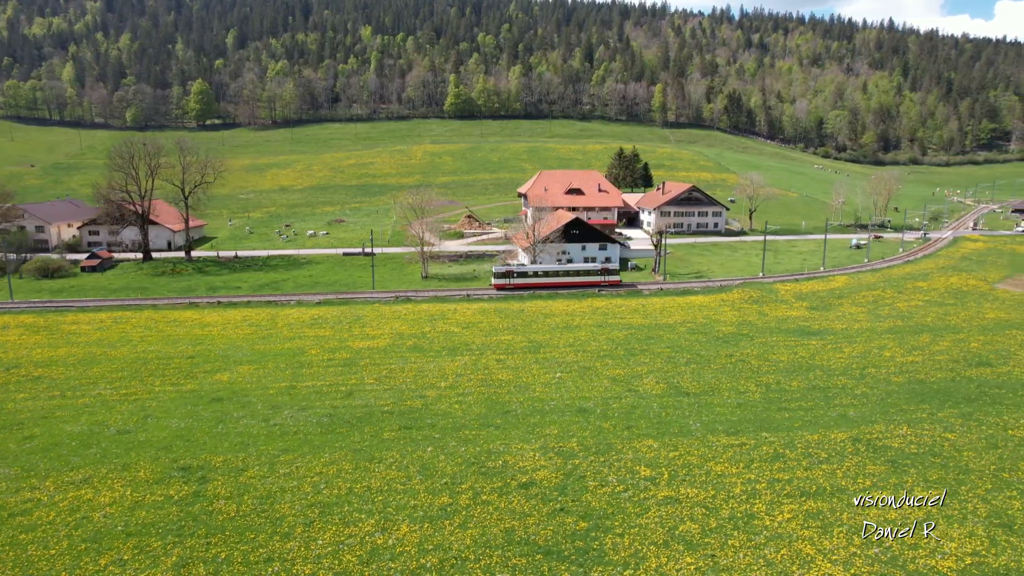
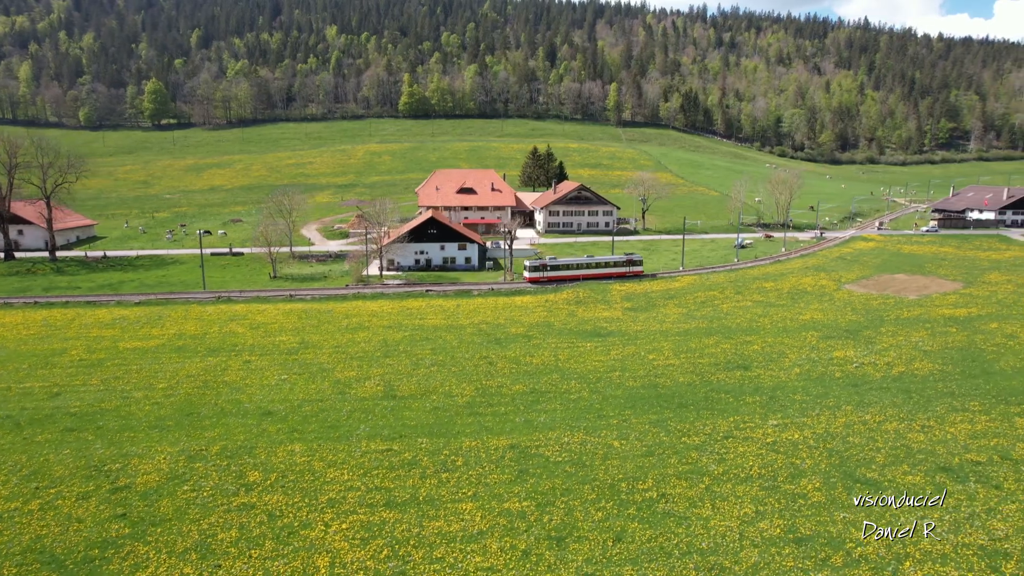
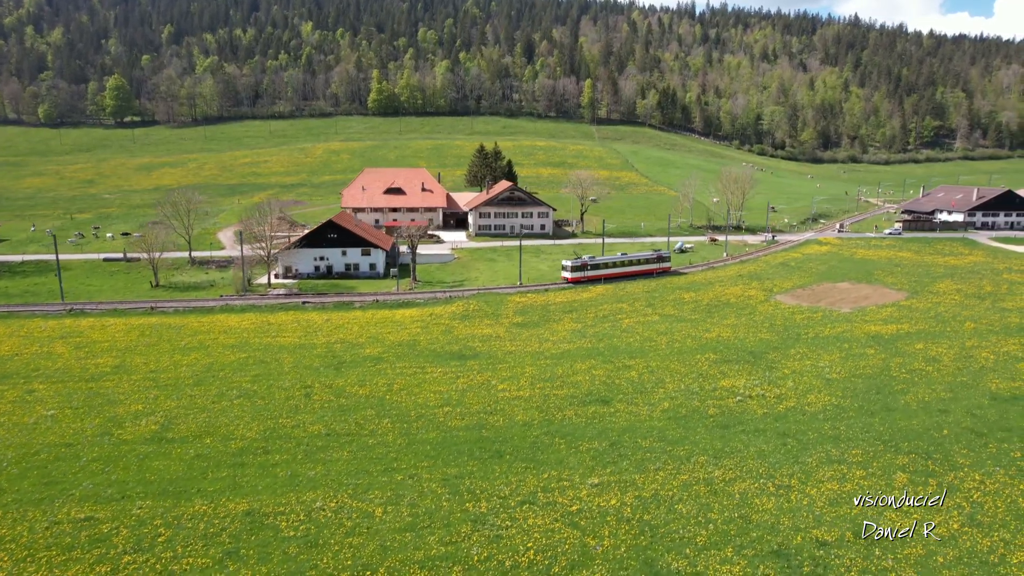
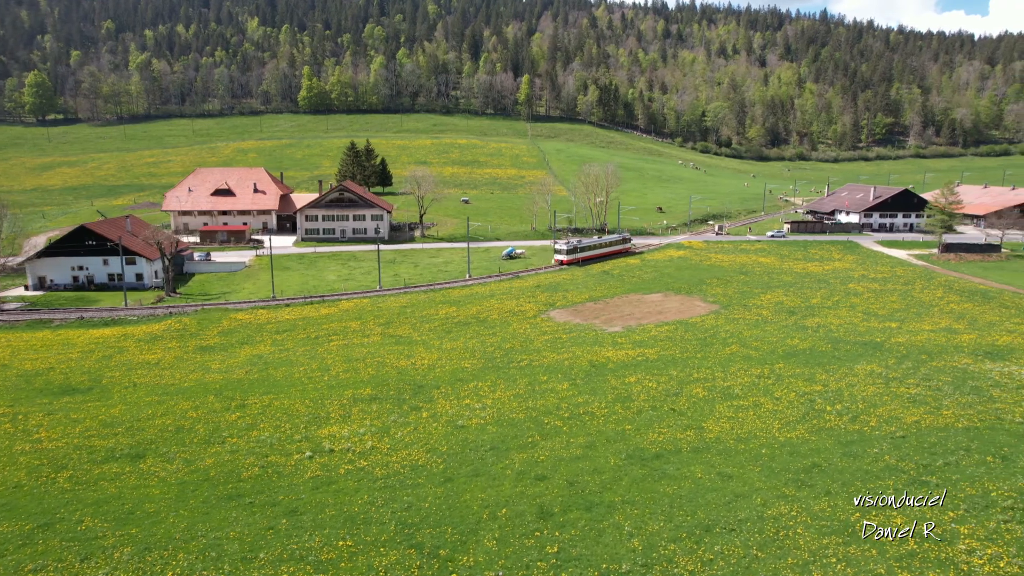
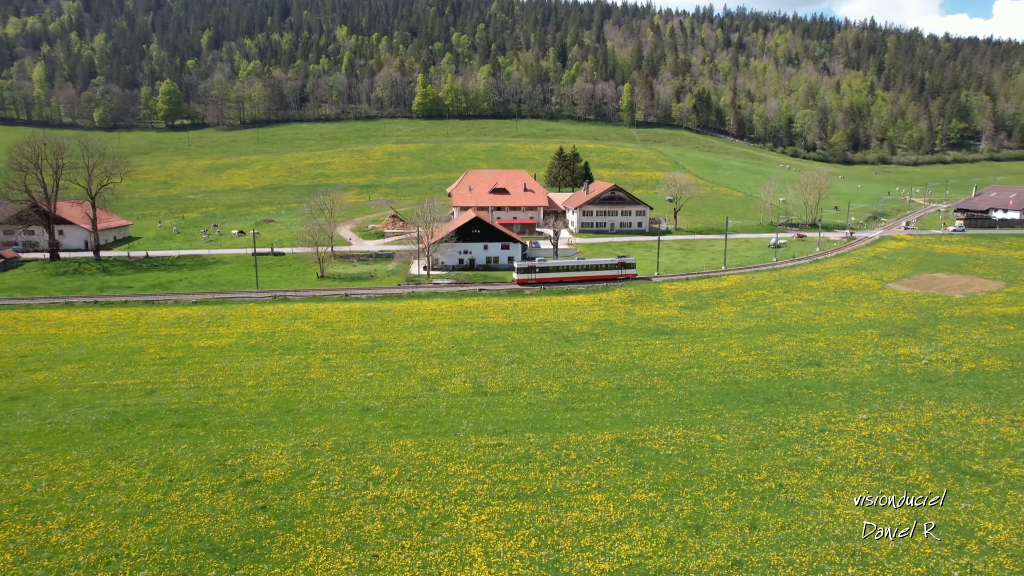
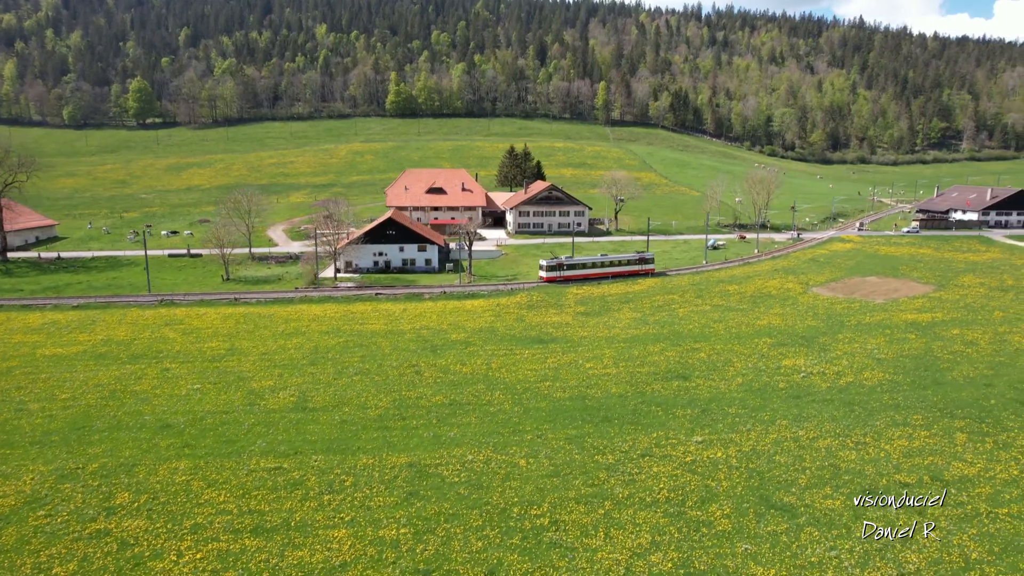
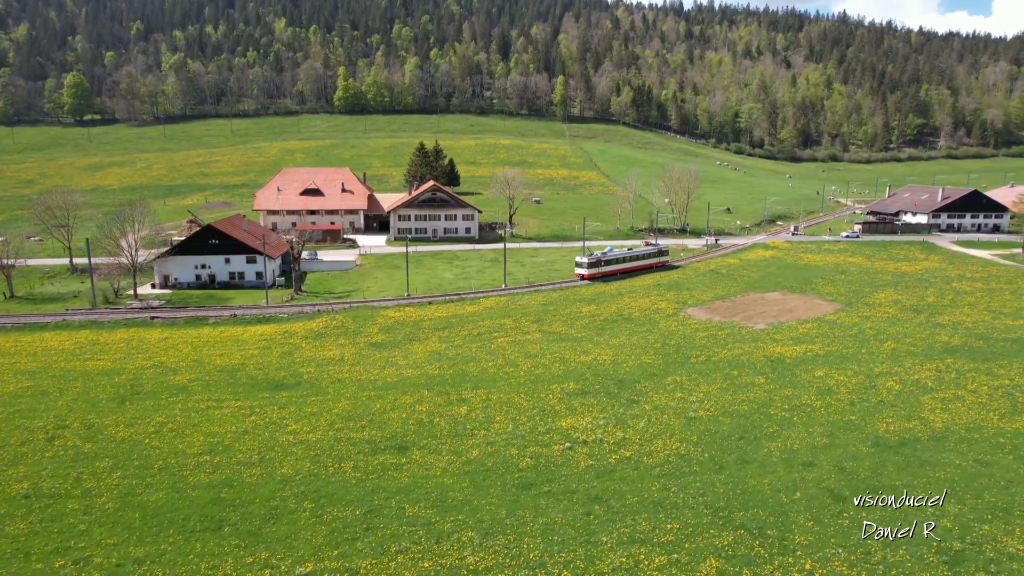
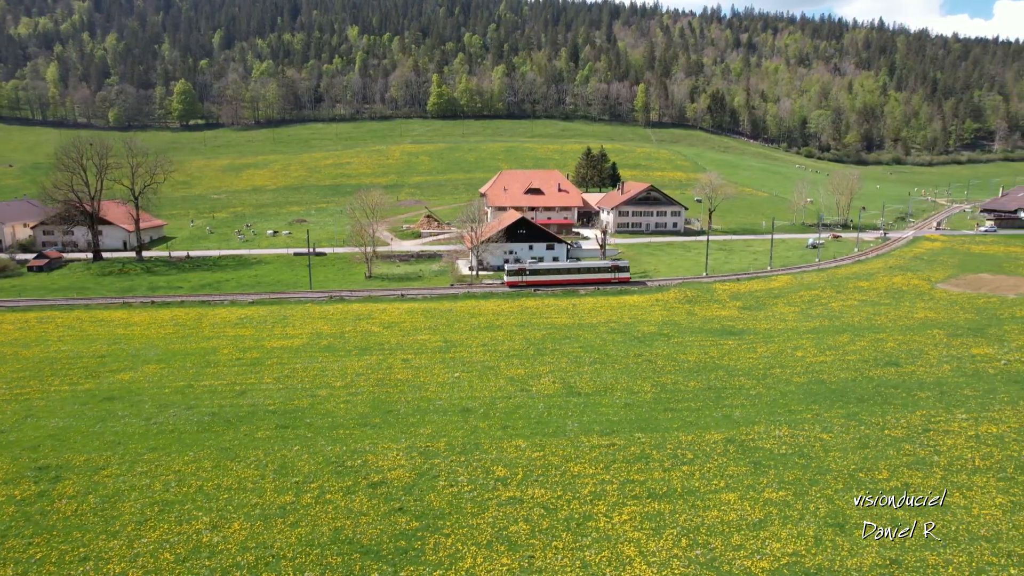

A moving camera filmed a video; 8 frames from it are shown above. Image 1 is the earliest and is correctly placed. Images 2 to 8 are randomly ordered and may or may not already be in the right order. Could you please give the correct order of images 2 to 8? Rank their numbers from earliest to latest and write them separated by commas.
8, 5, 2, 6, 3, 7, 4
